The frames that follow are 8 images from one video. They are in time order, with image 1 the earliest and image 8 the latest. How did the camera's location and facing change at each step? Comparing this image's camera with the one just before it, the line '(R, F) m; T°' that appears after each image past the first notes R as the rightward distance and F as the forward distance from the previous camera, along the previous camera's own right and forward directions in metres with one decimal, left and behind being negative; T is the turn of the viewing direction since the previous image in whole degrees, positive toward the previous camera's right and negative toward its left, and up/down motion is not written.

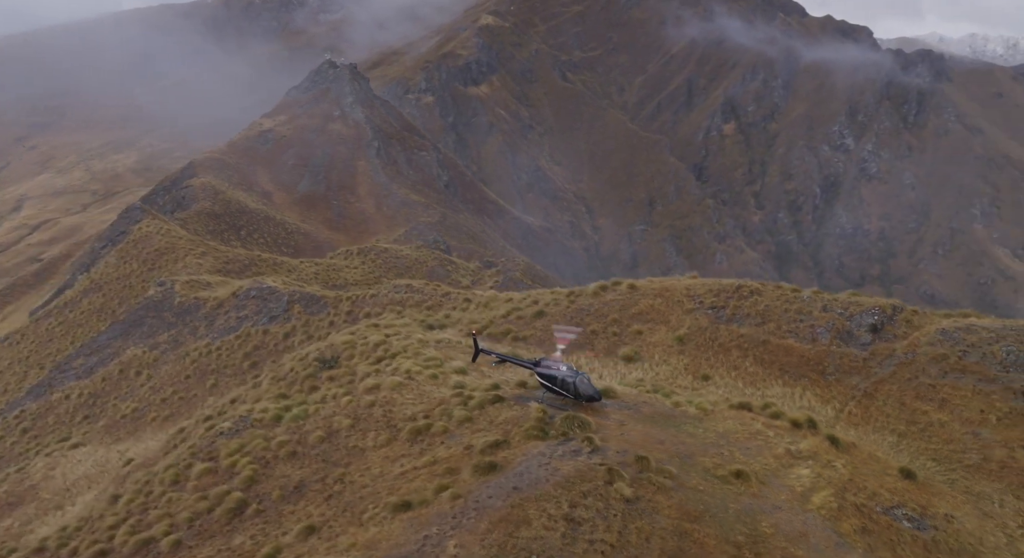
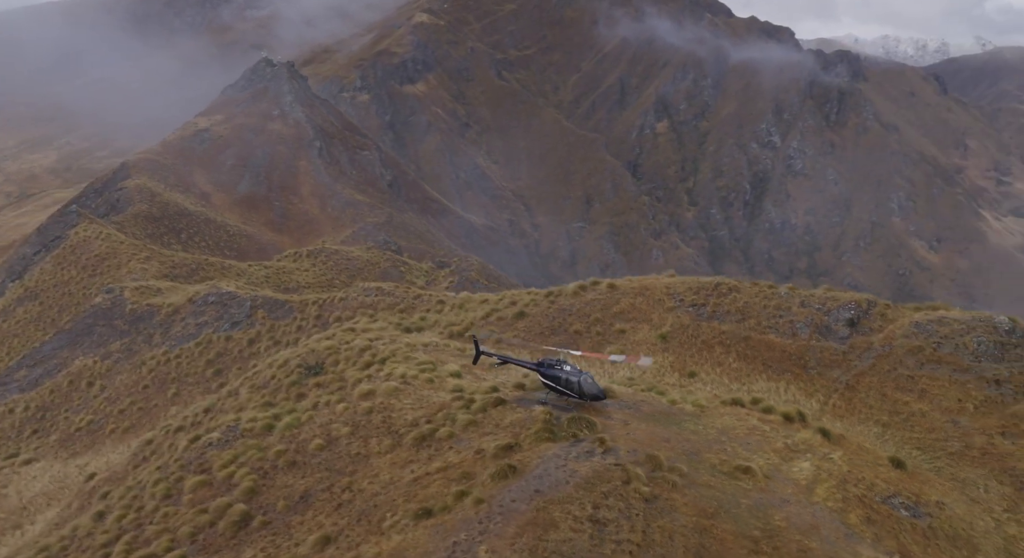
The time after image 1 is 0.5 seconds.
(-1.3, +0.1) m; +3°
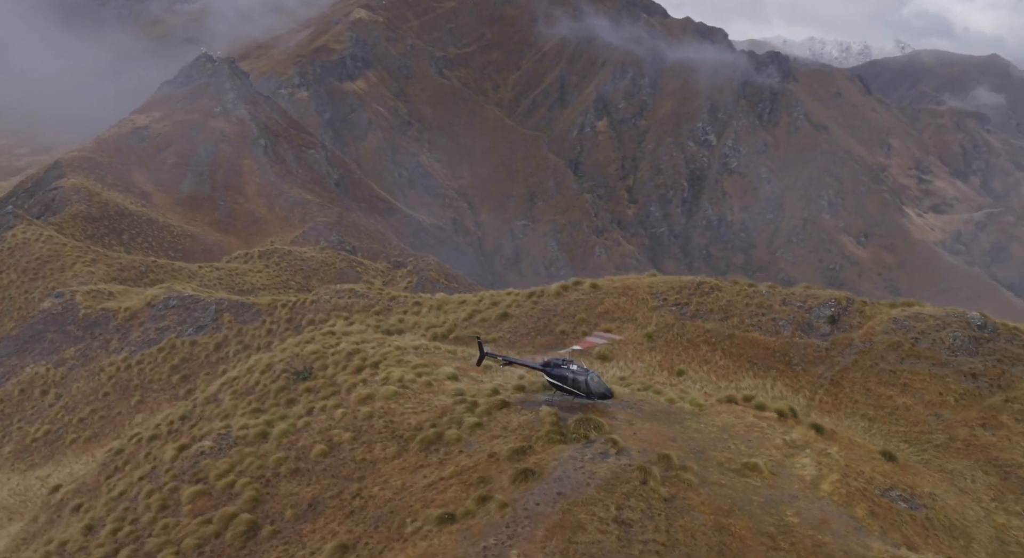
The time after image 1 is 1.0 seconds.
(-1.3, +0.1) m; +3°
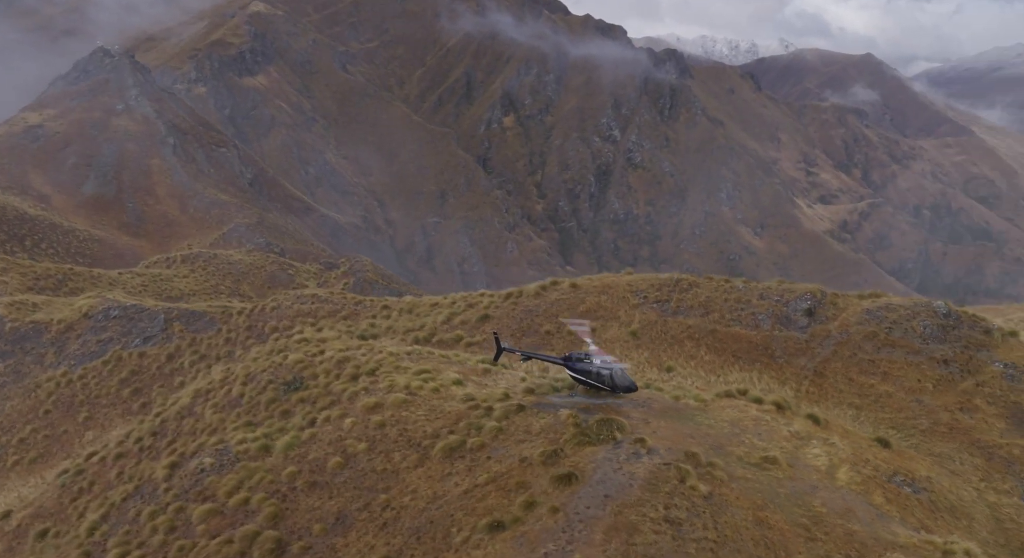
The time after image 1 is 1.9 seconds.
(-2.2, +0.2) m; +5°
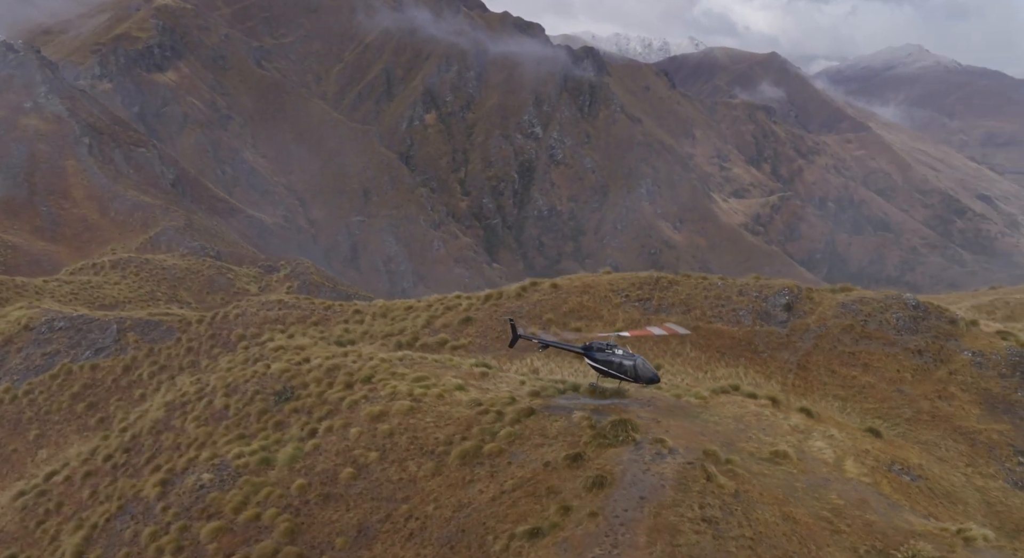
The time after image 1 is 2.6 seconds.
(-1.8, +0.2) m; +4°
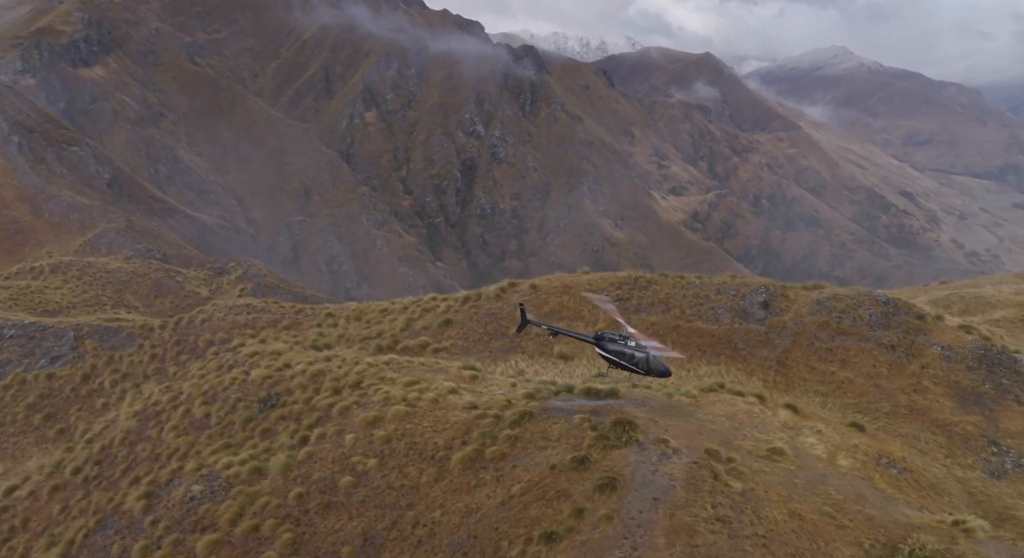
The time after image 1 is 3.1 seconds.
(-1.1, +0.1) m; +3°
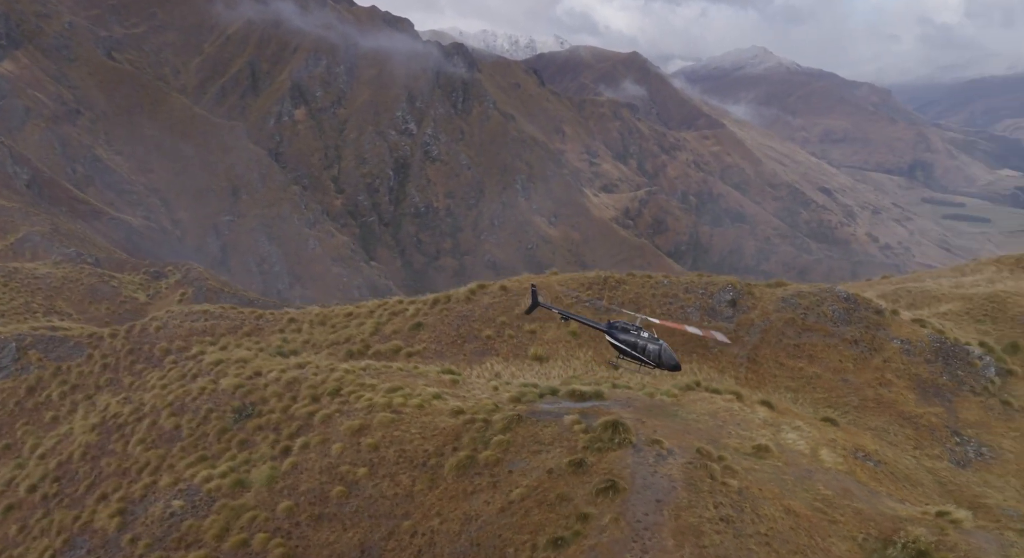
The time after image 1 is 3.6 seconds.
(-1.1, +0.1) m; +4°
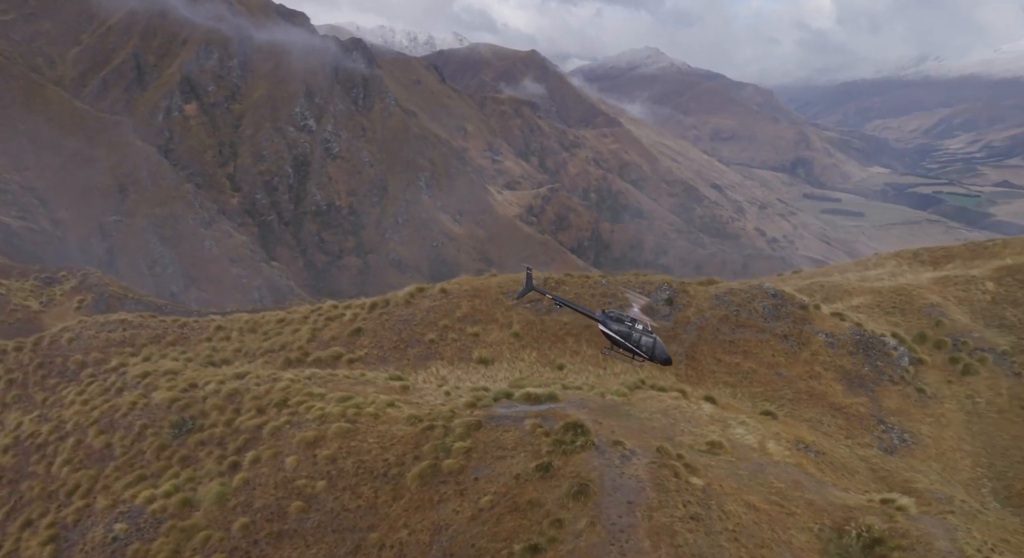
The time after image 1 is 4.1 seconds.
(-1.1, +0.1) m; +6°
